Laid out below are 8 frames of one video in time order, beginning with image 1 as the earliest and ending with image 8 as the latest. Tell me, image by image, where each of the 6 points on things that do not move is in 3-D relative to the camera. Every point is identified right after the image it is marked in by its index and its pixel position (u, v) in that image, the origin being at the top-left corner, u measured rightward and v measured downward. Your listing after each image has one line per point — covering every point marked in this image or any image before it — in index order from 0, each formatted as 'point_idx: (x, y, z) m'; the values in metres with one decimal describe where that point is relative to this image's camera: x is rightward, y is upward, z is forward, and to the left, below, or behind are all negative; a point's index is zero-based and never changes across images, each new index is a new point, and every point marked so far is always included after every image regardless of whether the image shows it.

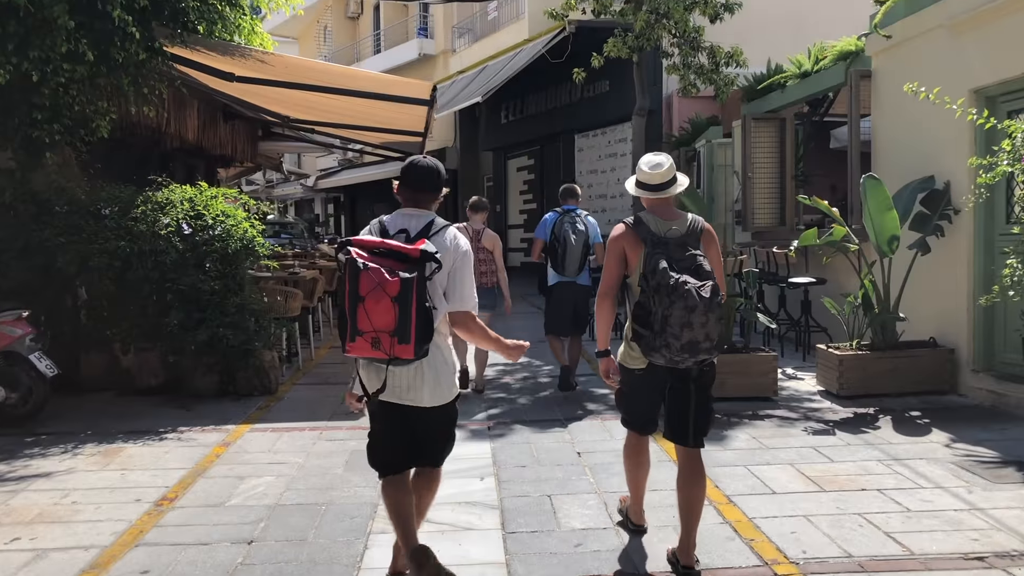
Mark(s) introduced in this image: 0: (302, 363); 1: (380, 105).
0: (-2.0, -0.7, +7.9) m
1: (-1.4, +2.1, +9.7) m
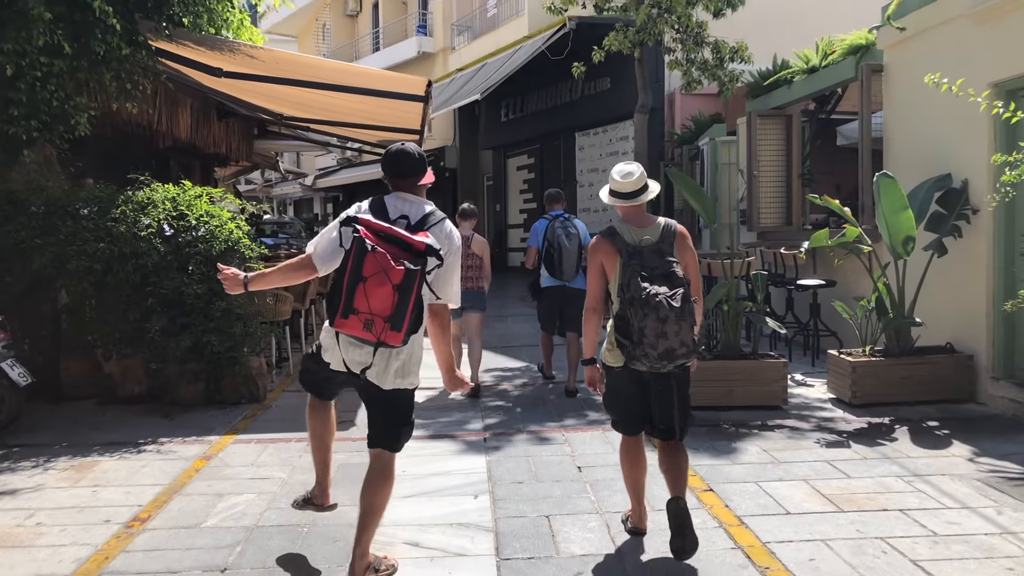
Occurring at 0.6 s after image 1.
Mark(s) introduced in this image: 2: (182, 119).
0: (-2.0, -0.7, +7.6) m
1: (-1.5, +2.0, +9.4) m
2: (-4.0, +2.1, +10.3) m
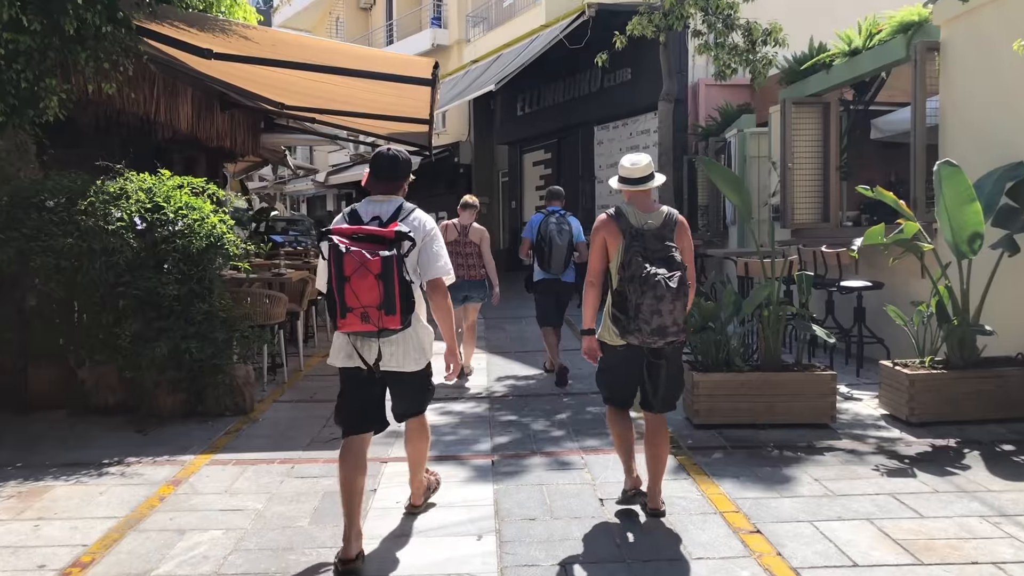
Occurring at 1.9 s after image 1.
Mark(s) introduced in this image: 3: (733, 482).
0: (-1.9, -0.7, +7.0) m
1: (-1.3, +2.0, +8.8) m
2: (-3.8, +2.1, +9.7) m
3: (+1.1, -1.0, +4.2) m
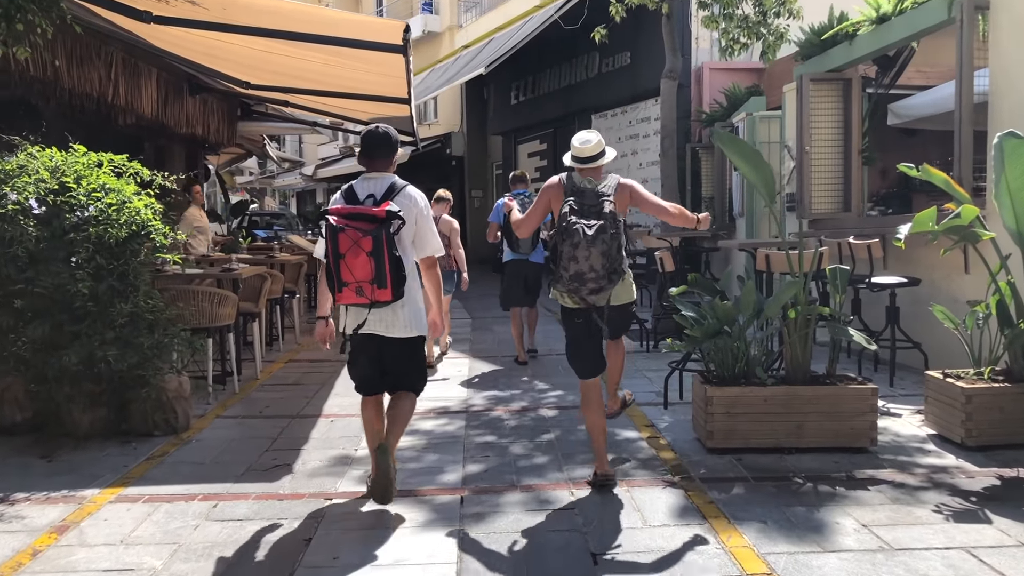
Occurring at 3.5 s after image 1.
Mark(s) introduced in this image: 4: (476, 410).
0: (-2.0, -0.7, +6.2) m
1: (-1.4, +2.1, +7.9) m
2: (-4.0, +2.1, +8.9) m
3: (+1.0, -0.9, +3.4) m
4: (-0.2, -0.8, +5.5) m
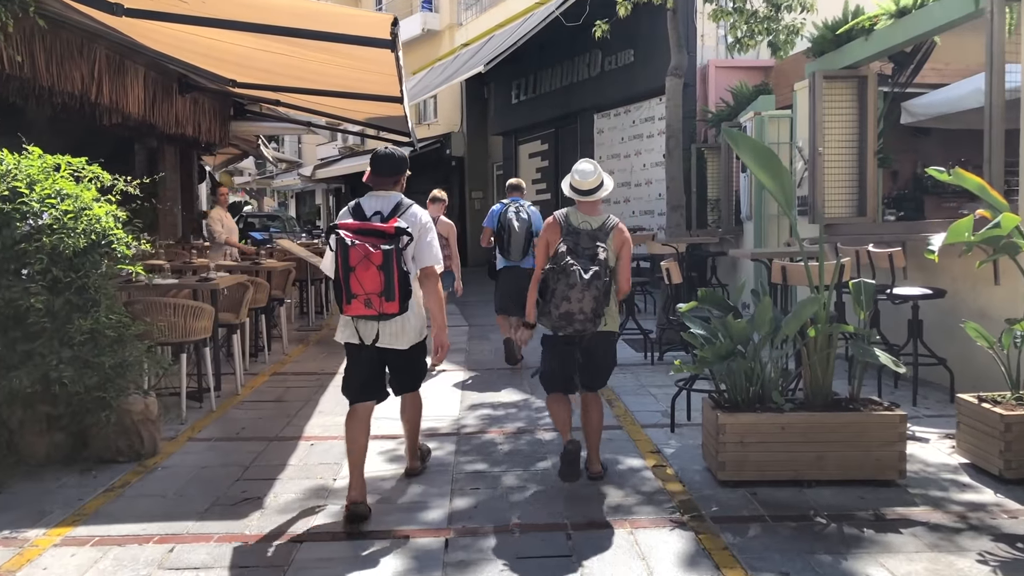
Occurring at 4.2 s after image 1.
0: (-2.0, -0.8, +5.8) m
1: (-1.4, +2.0, +7.5) m
2: (-4.0, +2.0, +8.5) m
3: (+0.9, -1.0, +3.0) m
4: (-0.3, -0.9, +5.1) m
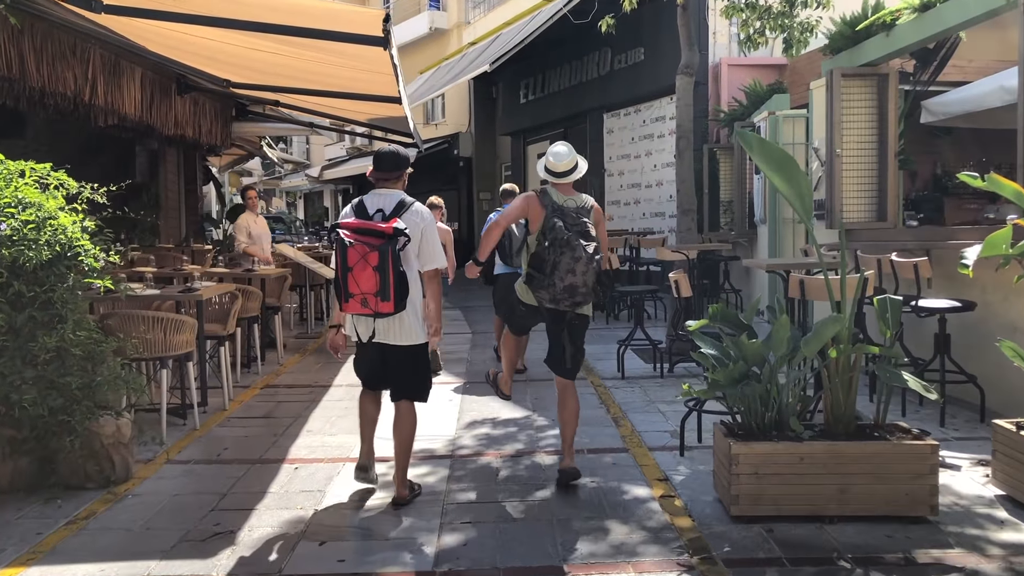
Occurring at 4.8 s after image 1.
0: (-2.0, -0.9, +5.5) m
1: (-1.4, +1.9, +7.2) m
2: (-3.9, +2.0, +8.2) m
3: (+0.9, -1.1, +2.6) m
4: (-0.3, -0.9, +4.8) m
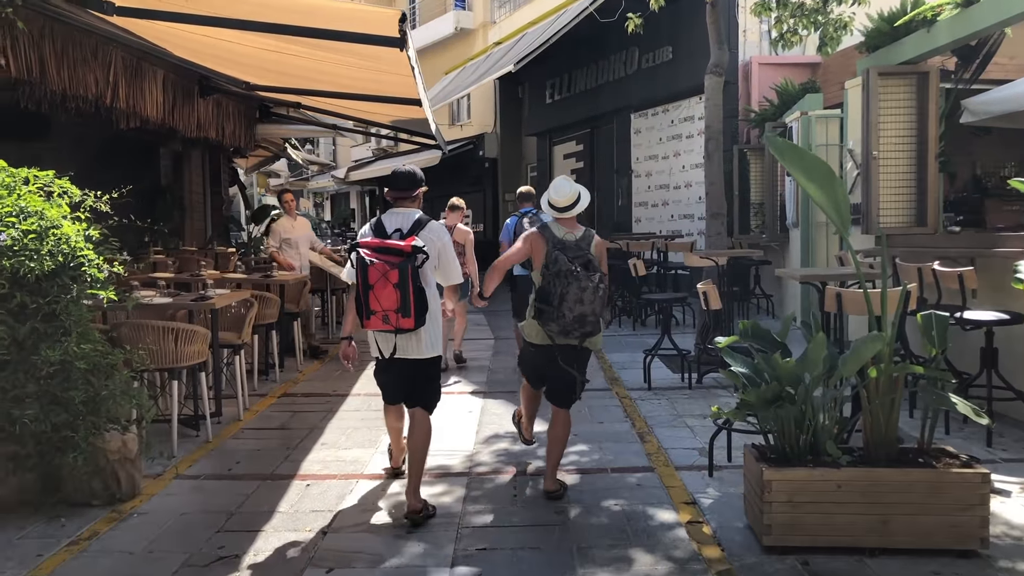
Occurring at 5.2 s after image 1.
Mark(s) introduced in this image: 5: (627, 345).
0: (-1.9, -0.9, +5.3) m
1: (-1.2, +1.9, +7.1) m
2: (-3.7, +1.9, +8.1) m
3: (+0.9, -1.2, +2.4) m
4: (-0.2, -1.0, +4.6) m
5: (+1.1, -0.6, +8.4) m
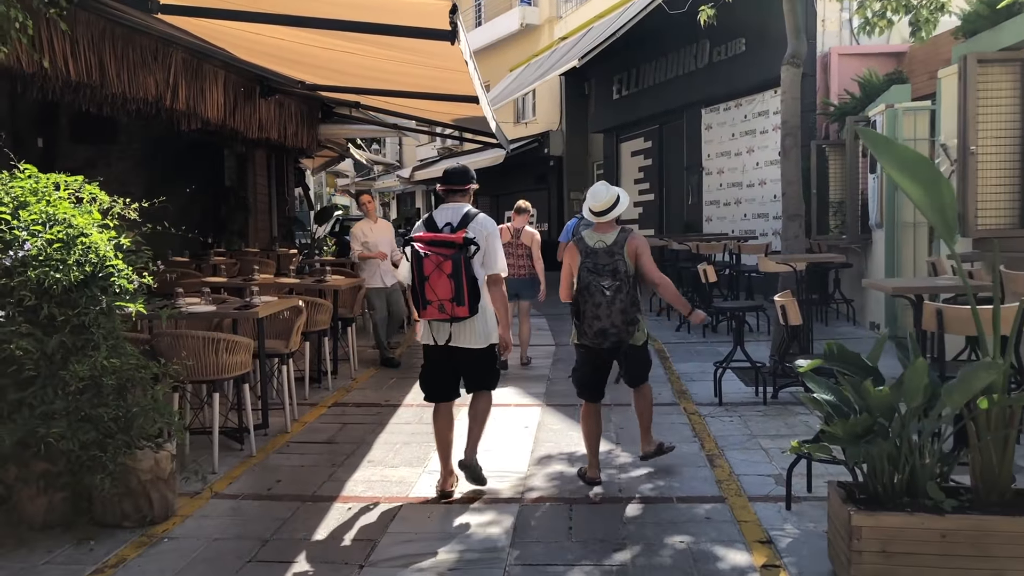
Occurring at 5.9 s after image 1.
0: (-1.6, -1.0, +5.1) m
1: (-0.7, +1.8, +6.8) m
2: (-3.1, +1.9, +8.0) m
3: (+1.0, -1.2, +2.0) m
4: (+0.1, -1.0, +4.3) m
5: (+1.7, -0.6, +8.0) m
